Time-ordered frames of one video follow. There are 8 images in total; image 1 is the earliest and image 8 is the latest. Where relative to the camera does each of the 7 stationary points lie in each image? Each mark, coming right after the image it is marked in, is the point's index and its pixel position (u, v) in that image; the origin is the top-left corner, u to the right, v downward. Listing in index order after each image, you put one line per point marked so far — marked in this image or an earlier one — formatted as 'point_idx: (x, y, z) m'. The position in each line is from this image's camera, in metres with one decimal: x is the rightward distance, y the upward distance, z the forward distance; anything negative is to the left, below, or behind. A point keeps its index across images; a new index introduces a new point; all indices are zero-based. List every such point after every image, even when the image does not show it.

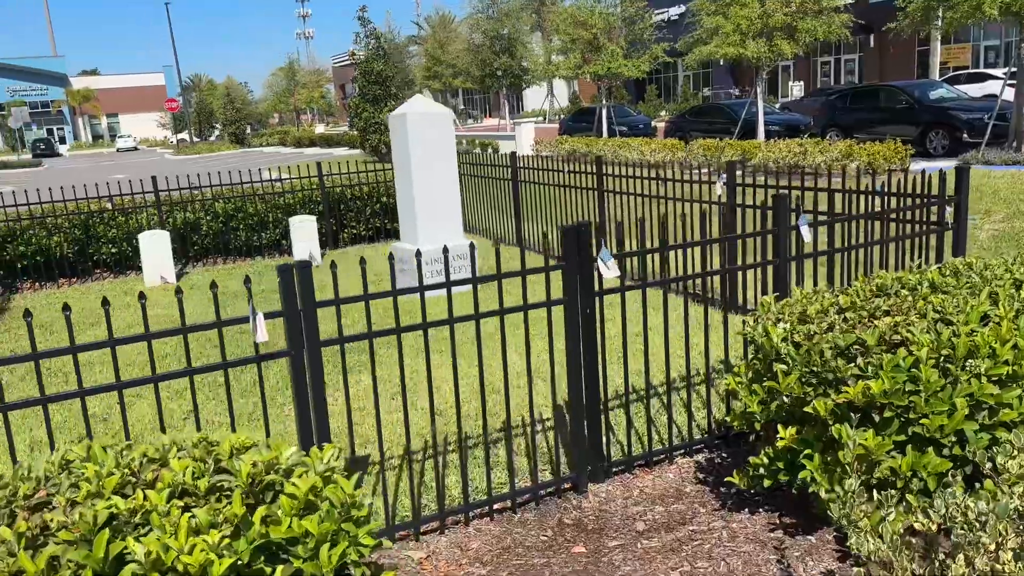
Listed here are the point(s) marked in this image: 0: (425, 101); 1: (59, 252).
0: (-0.9, +1.8, +7.8) m
1: (-5.4, +0.4, +9.6) m
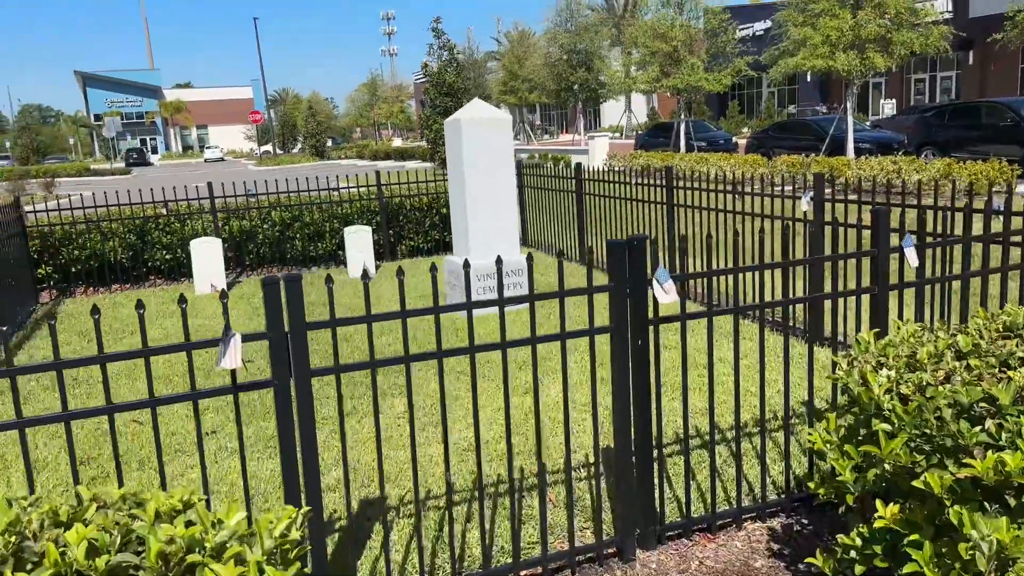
0: (-0.3, +1.6, +7.3) m
1: (-4.7, +0.4, +9.5) m
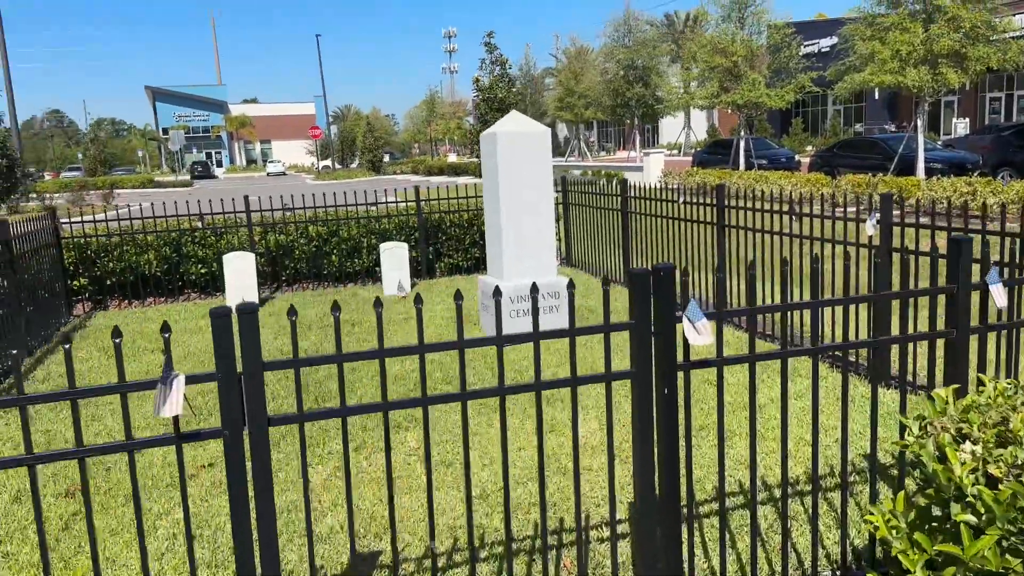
0: (+0.1, +1.4, +6.8) m
1: (-4.2, +0.2, +9.4) m
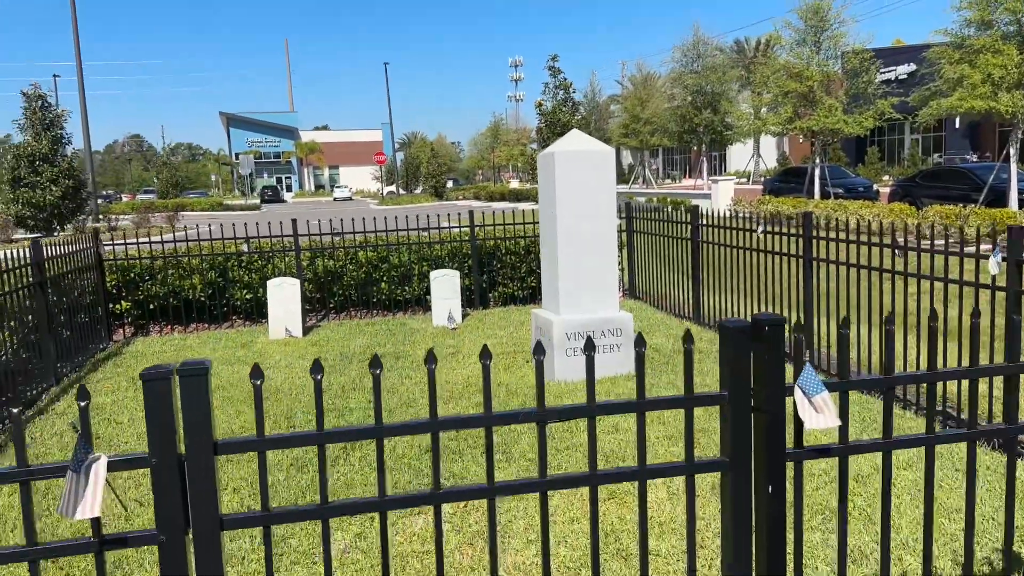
0: (+0.5, +1.2, +6.2) m
1: (-3.6, -0.1, +9.0) m
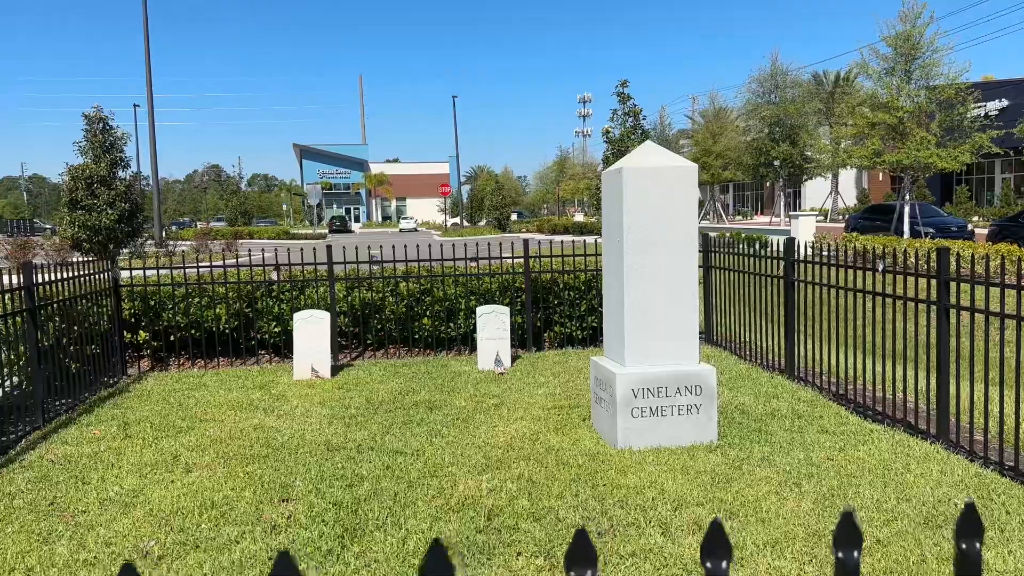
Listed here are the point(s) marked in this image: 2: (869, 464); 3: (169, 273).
0: (+0.9, +0.9, +5.1) m
1: (-3.0, -0.4, +8.2) m
2: (+2.0, -1.0, +4.5) m
3: (-3.6, +0.2, +8.5) m
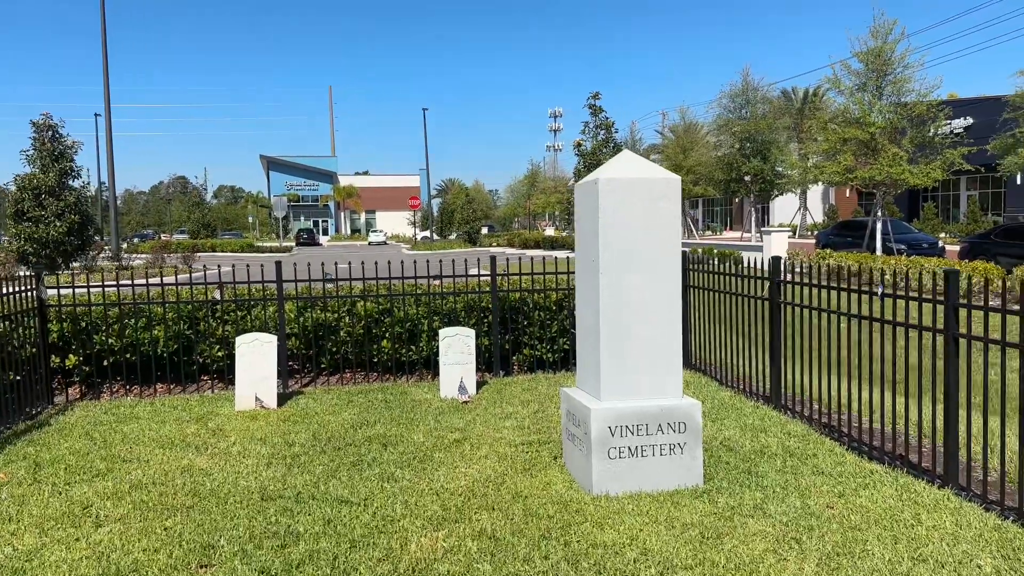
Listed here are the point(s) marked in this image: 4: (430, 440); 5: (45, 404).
0: (+0.7, +0.7, +4.6) m
1: (-3.3, -0.6, +7.5) m
2: (+1.8, -1.1, +4.0) m
3: (-3.9, 0.0, +7.8) m
4: (-0.6, -1.0, +5.5) m
5: (-4.1, -1.0, +7.0) m
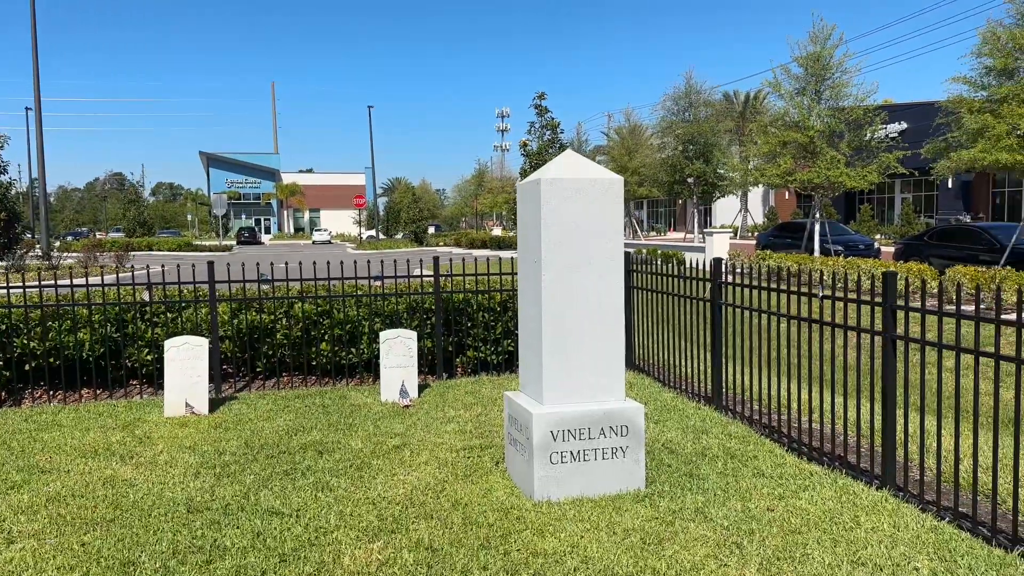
0: (+0.4, +0.7, +4.5) m
1: (-3.8, -0.6, +7.1) m
2: (+1.5, -1.1, +4.0) m
3: (-4.4, 0.0, +7.4) m
4: (-0.9, -1.0, +5.3) m
5: (-4.5, -1.0, +6.6) m
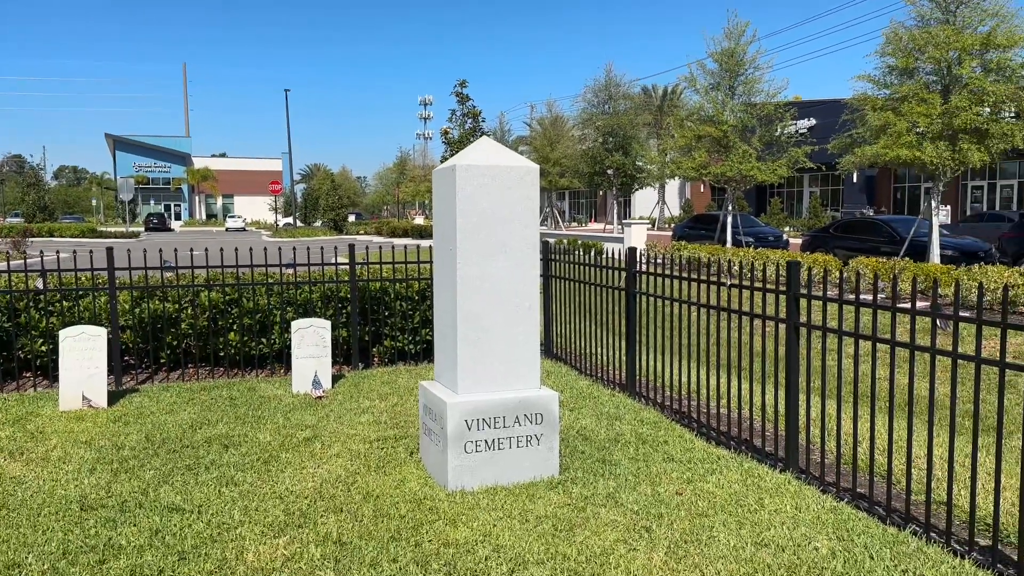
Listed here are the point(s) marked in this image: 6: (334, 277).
0: (-0.1, +0.8, +4.5) m
1: (-4.5, -0.5, +6.7) m
2: (+1.1, -1.1, +4.1) m
3: (-5.2, +0.1, +6.9) m
4: (-1.5, -1.0, +5.2) m
5: (-5.2, -0.9, +6.1) m
6: (-1.7, +0.1, +7.8) m
